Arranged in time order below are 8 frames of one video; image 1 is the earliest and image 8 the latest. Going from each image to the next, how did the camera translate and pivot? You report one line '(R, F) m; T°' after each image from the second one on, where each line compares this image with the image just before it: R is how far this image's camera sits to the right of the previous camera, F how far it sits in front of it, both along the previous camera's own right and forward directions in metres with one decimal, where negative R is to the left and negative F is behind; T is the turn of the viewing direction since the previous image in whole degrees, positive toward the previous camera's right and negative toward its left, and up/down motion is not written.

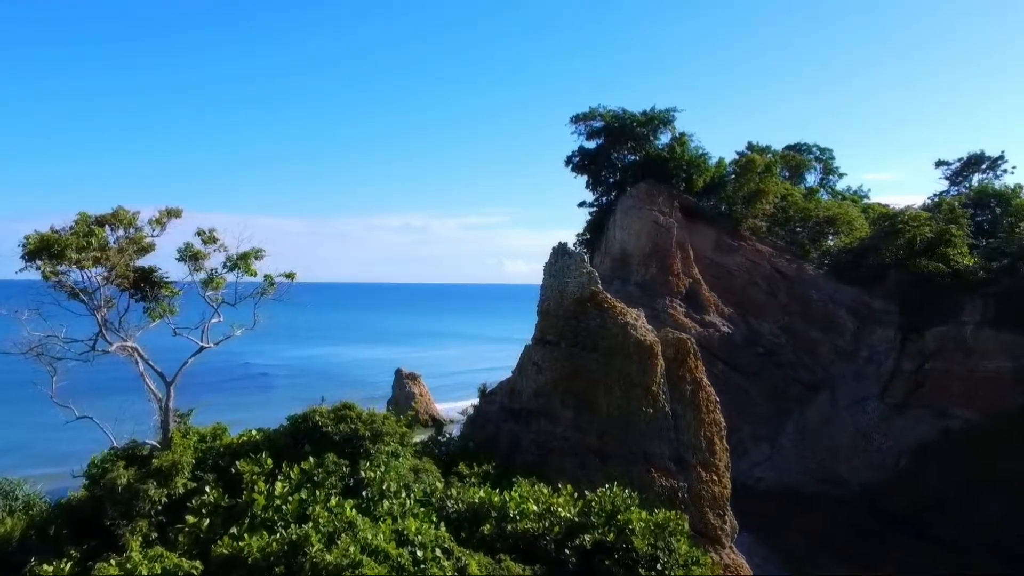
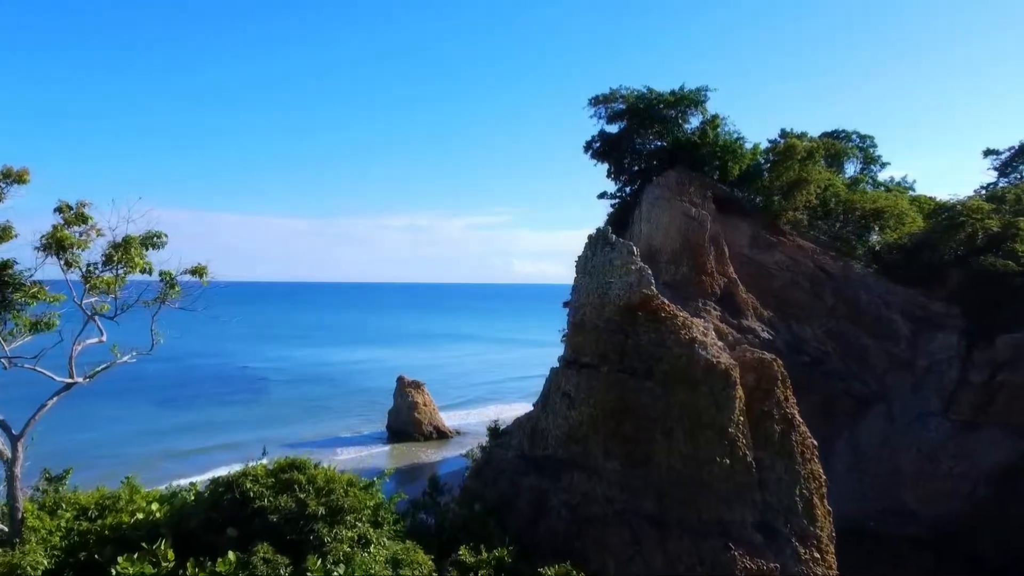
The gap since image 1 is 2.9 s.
(-0.1, +2.2) m; -1°
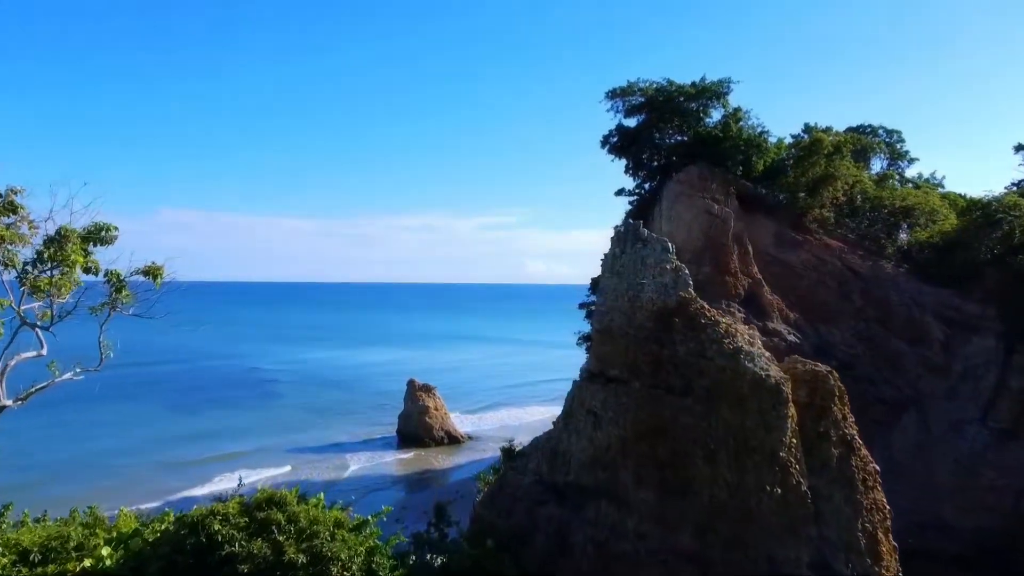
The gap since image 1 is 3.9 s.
(0.0, +0.8) m; -1°
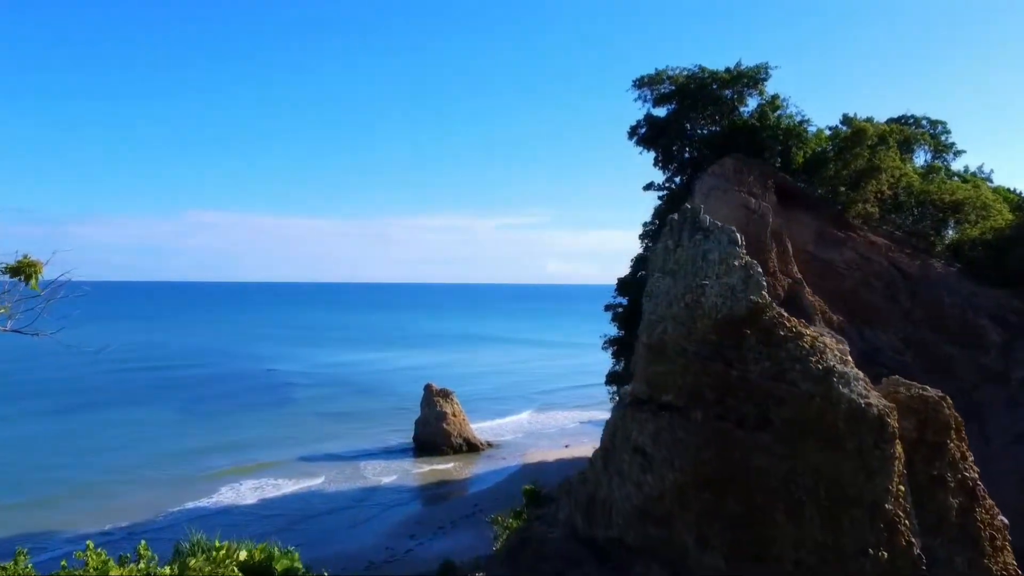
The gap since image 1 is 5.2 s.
(0.0, +1.1) m; -2°
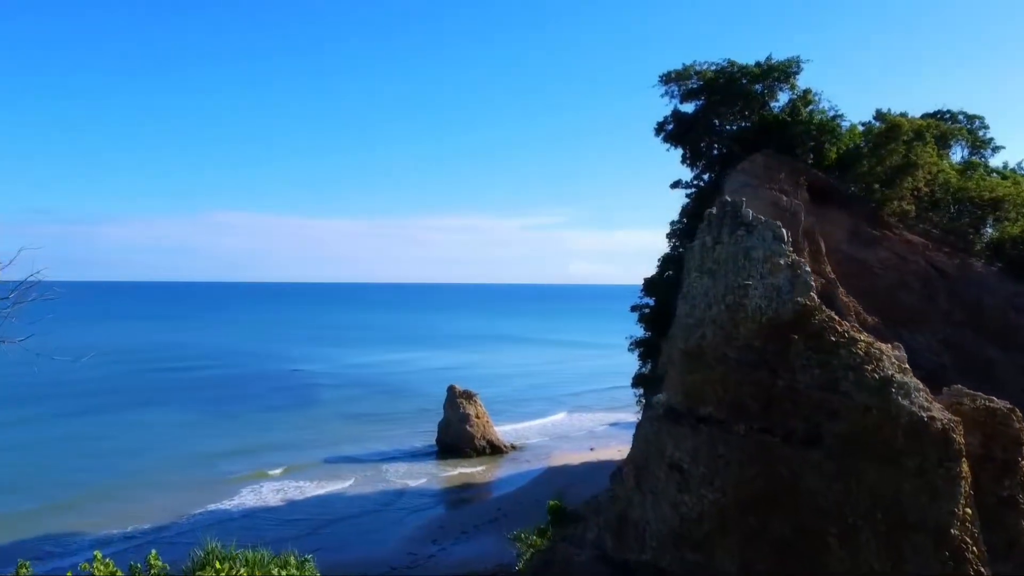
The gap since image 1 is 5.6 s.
(0.0, +0.3) m; -2°
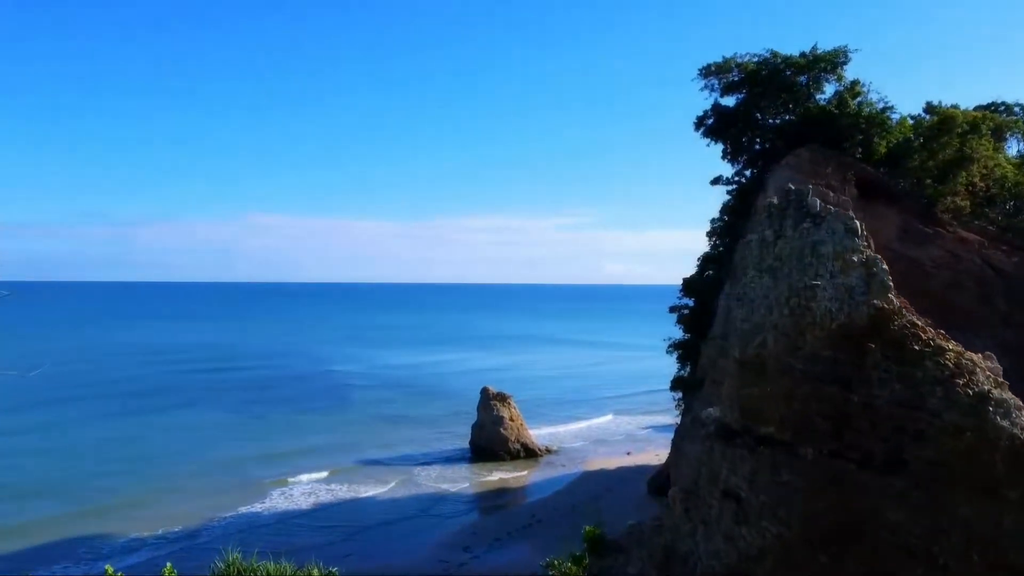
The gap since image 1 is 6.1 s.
(0.0, +0.4) m; -3°
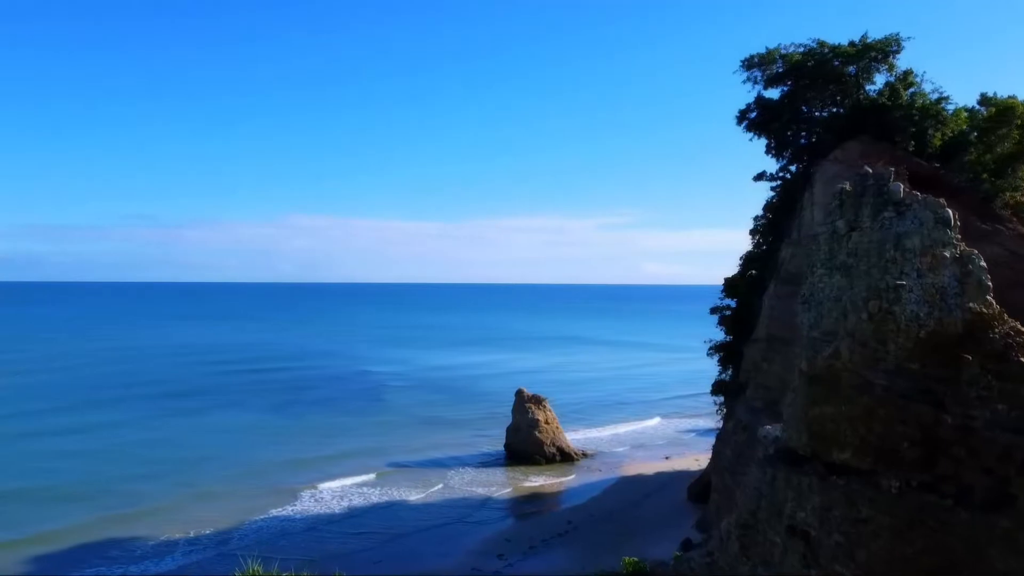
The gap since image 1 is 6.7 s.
(0.0, +0.4) m; -3°
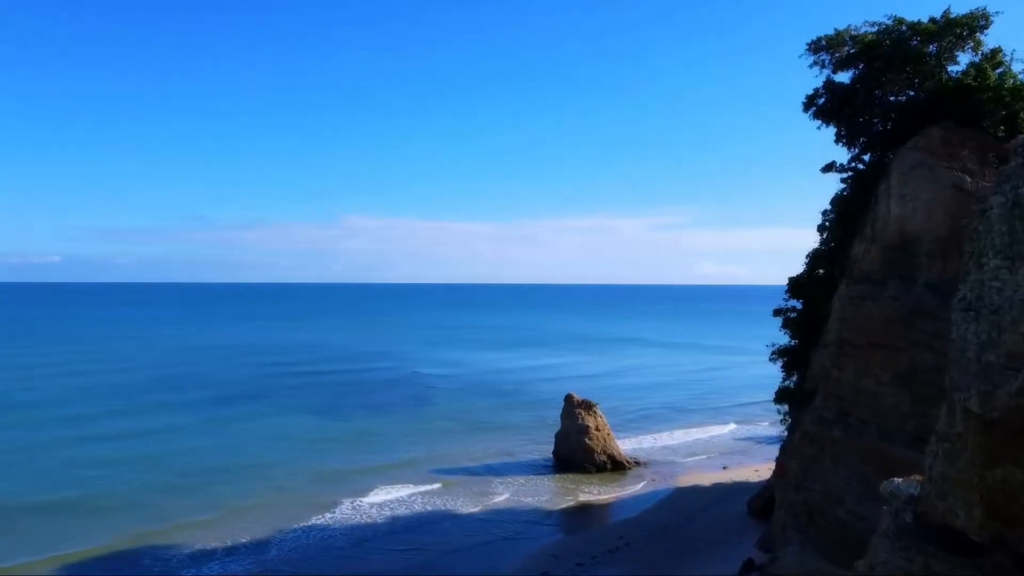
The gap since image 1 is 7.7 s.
(+0.1, +0.9) m; -4°
